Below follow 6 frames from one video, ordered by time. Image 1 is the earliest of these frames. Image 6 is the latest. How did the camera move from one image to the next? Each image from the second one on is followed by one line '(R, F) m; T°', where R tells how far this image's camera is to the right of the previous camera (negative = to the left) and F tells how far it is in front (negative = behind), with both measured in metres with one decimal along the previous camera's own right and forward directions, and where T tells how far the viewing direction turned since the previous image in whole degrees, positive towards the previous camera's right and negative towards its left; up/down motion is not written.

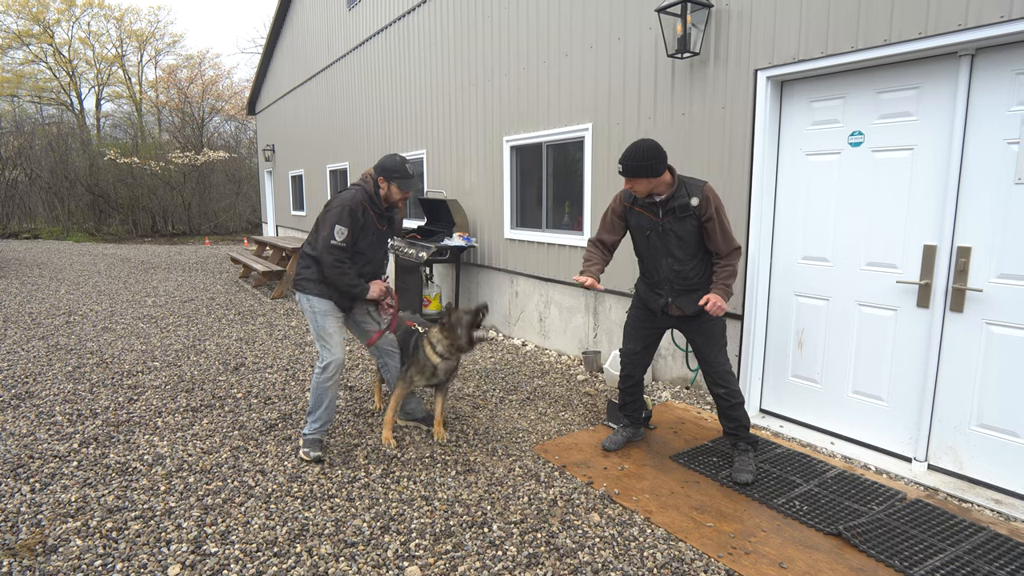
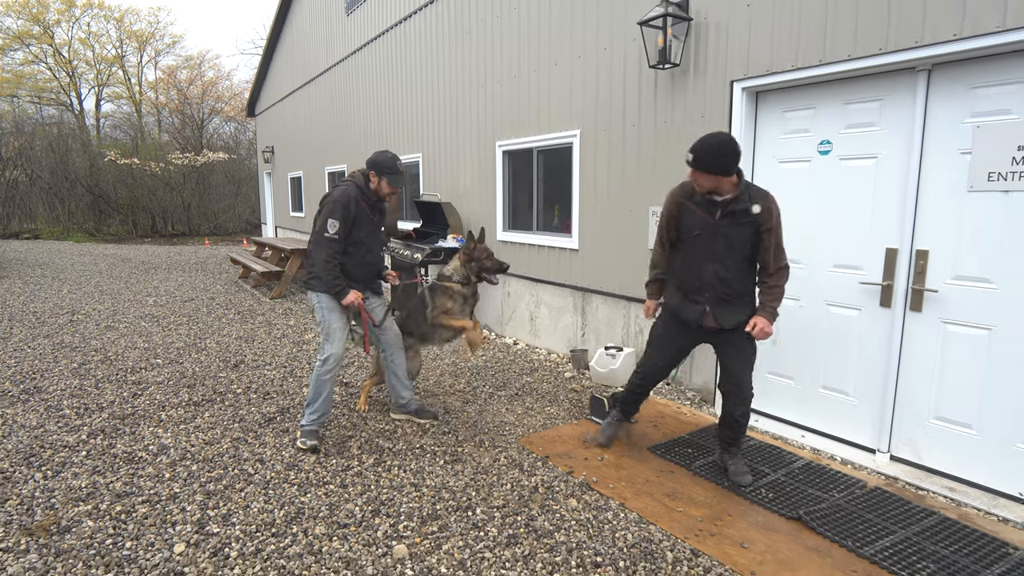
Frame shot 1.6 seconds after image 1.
(+0.1, -0.2) m; 0°
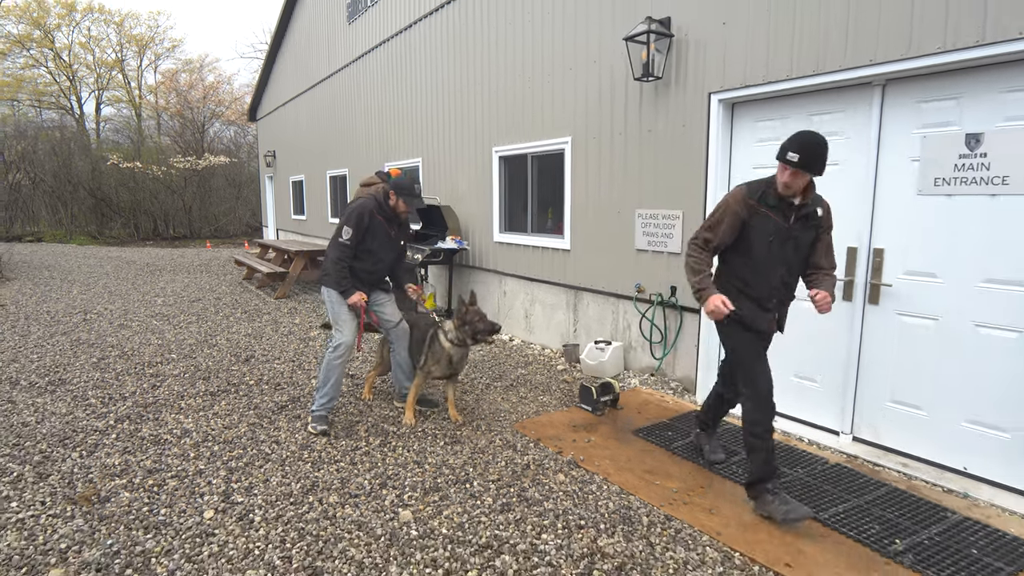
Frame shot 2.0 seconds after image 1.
(0.0, -0.3) m; 0°
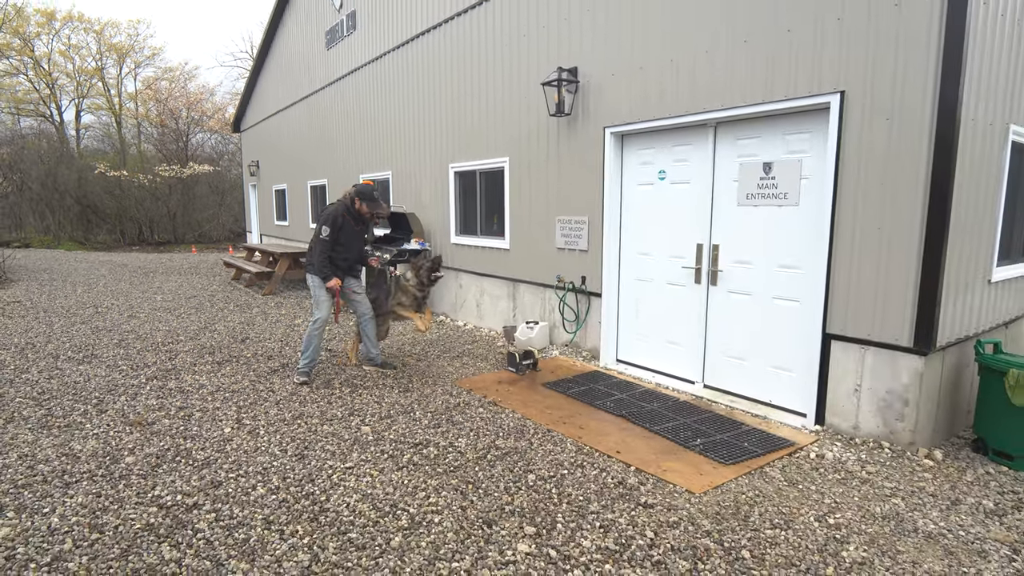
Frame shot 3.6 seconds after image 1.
(+0.3, -1.3) m; +2°
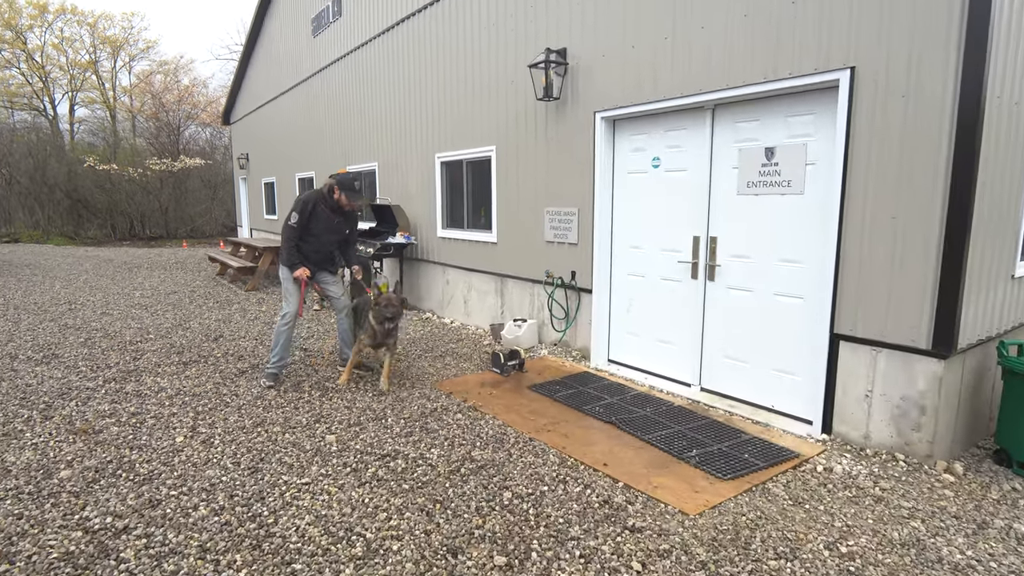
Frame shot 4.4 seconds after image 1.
(+0.1, +0.3) m; 0°
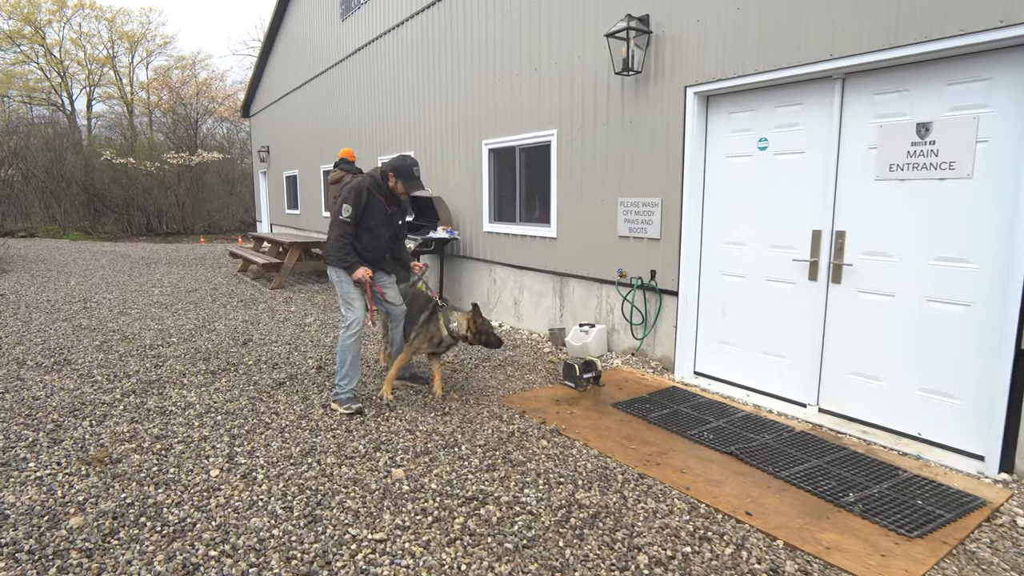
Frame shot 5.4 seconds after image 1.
(-0.5, +0.7) m; -1°
